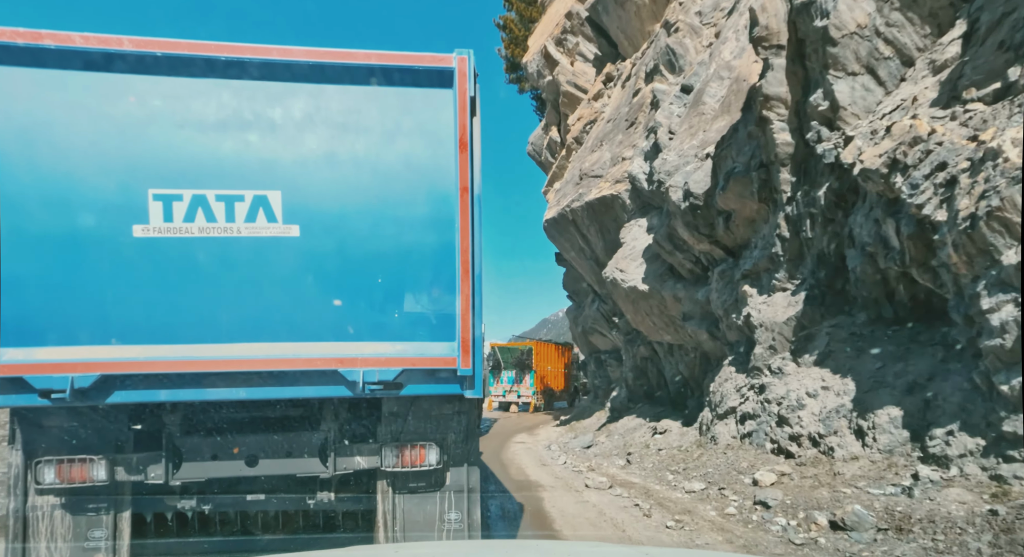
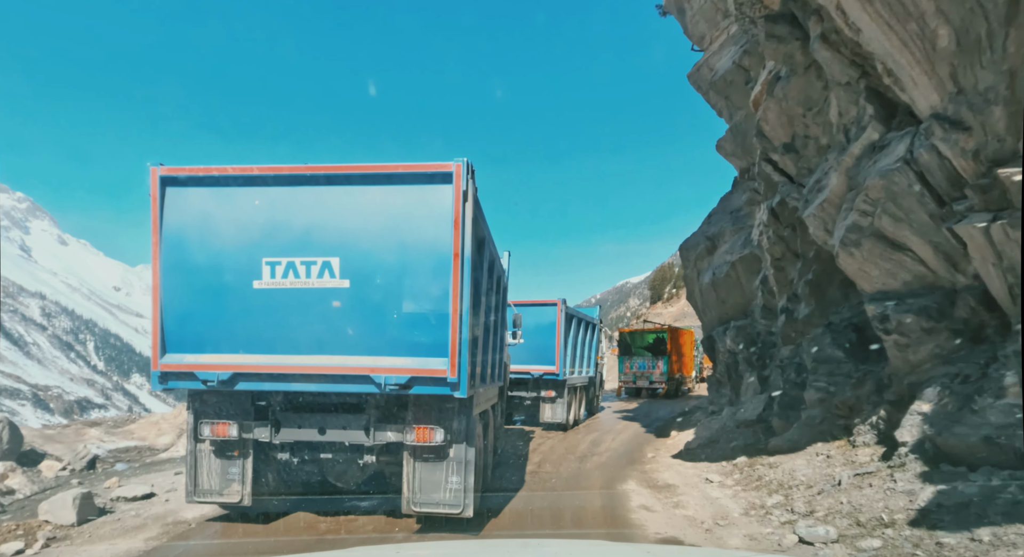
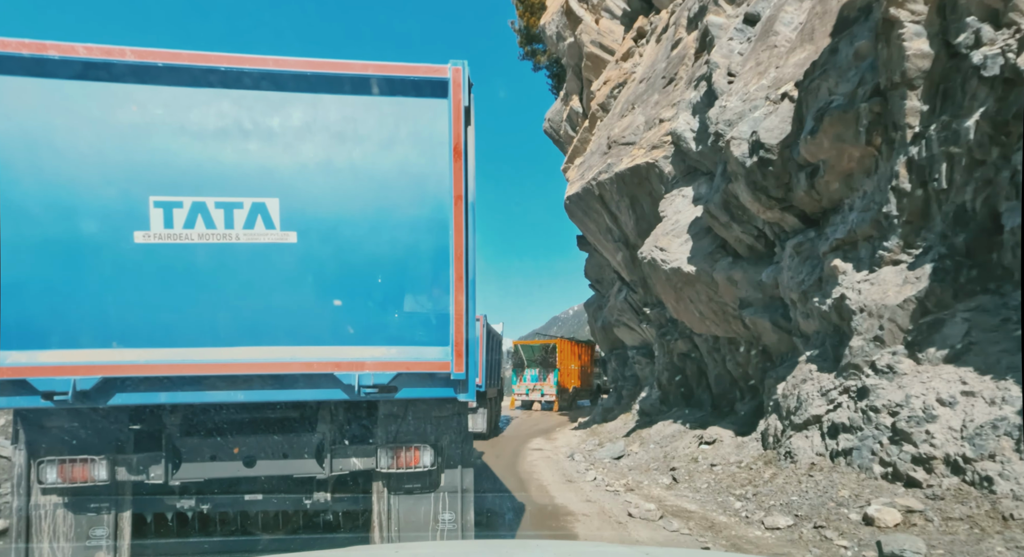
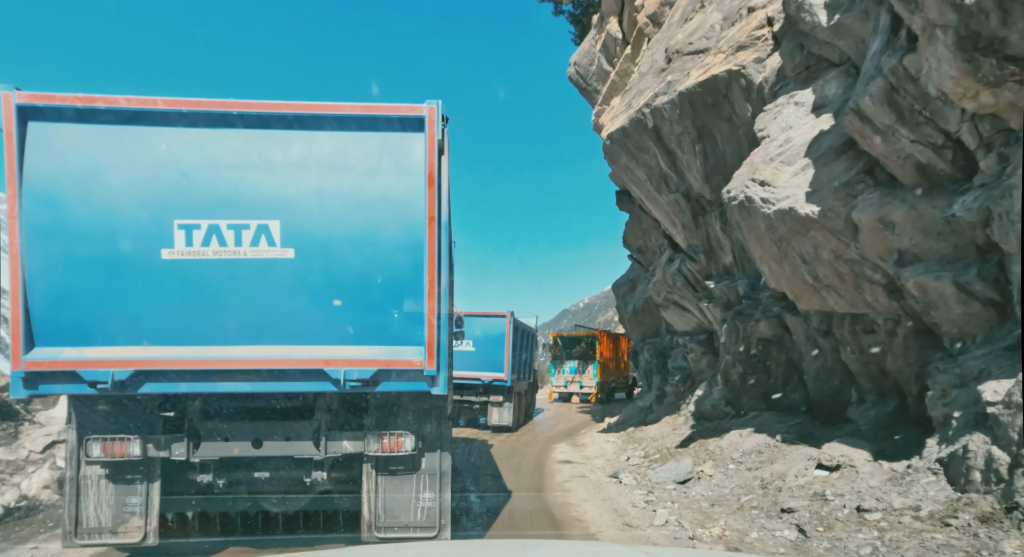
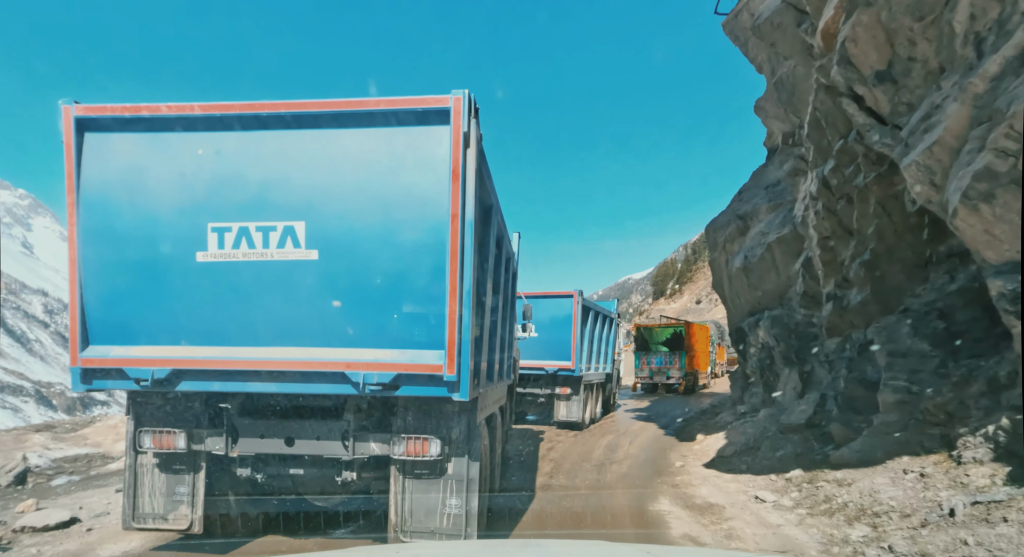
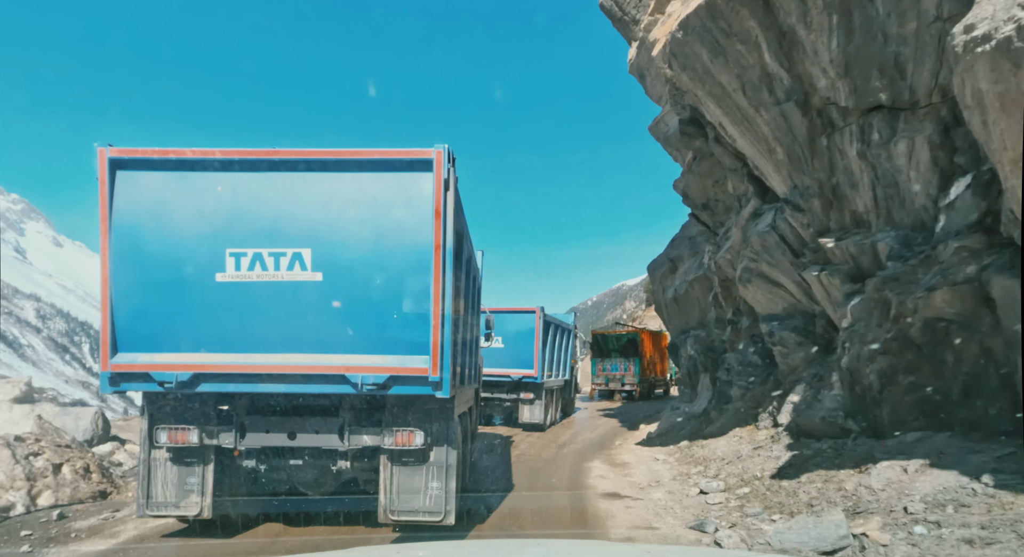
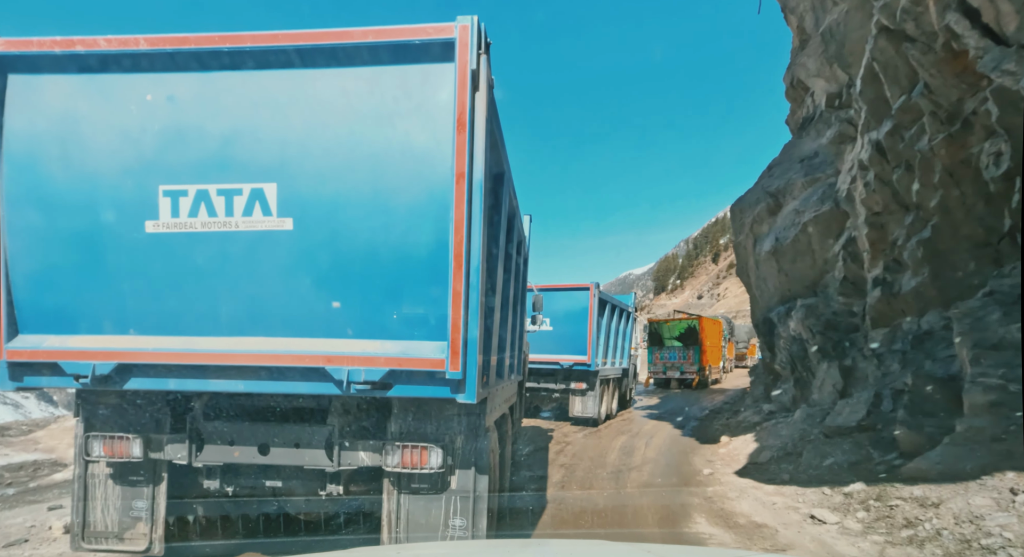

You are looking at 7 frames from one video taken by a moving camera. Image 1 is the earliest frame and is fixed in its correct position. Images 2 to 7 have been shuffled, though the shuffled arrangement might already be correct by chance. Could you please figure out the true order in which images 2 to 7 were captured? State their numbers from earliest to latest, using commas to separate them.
3, 4, 6, 2, 5, 7
